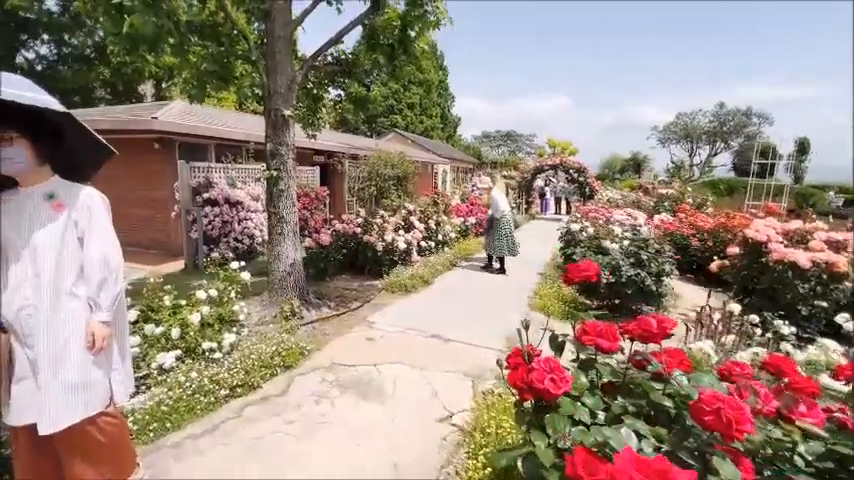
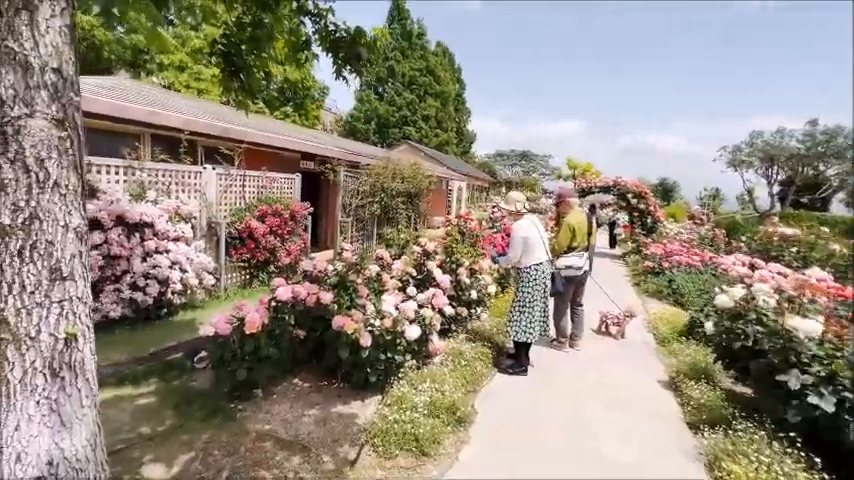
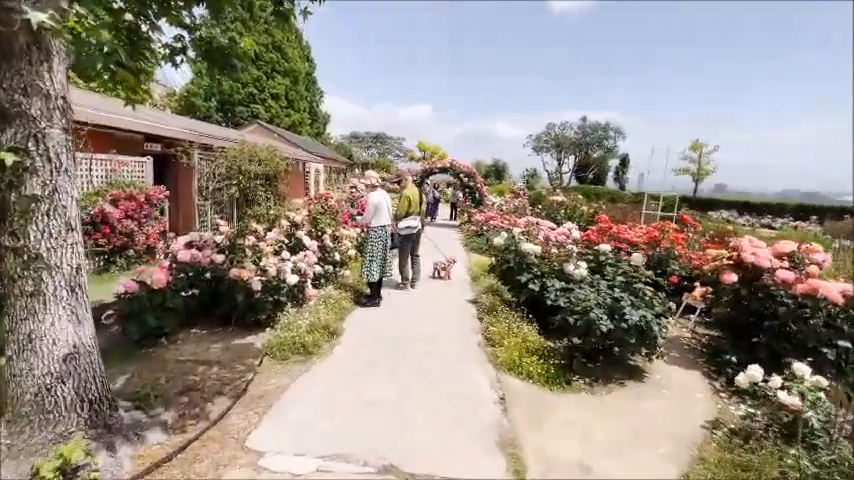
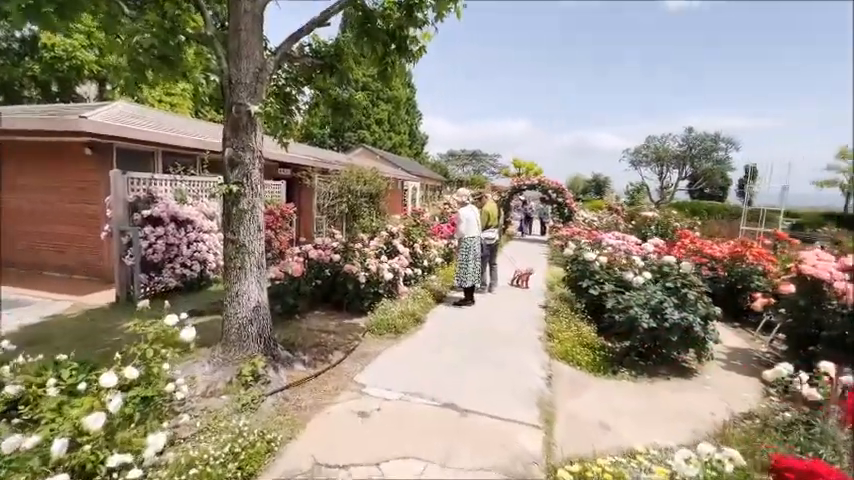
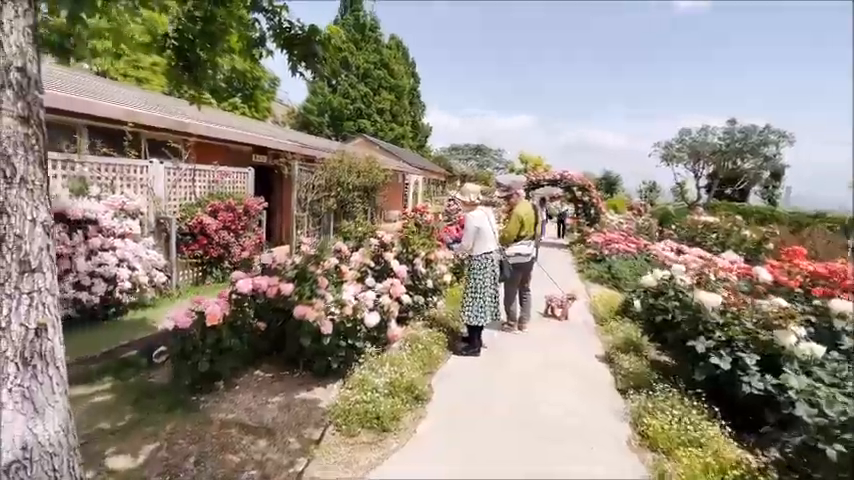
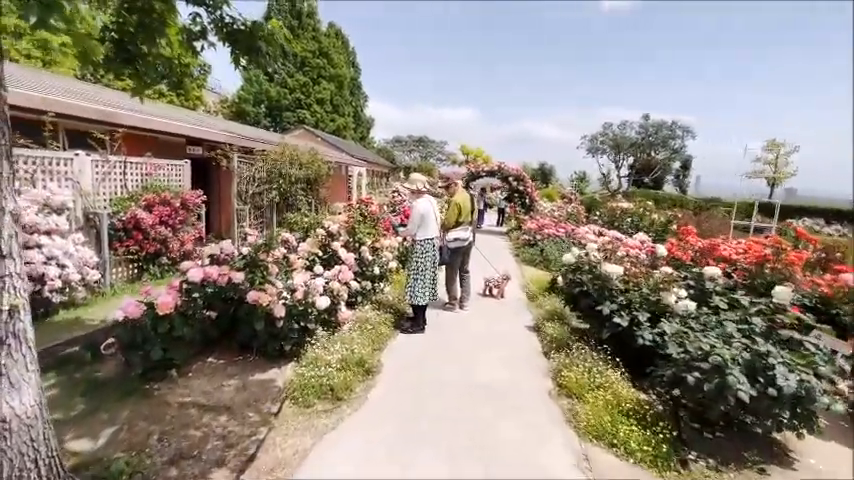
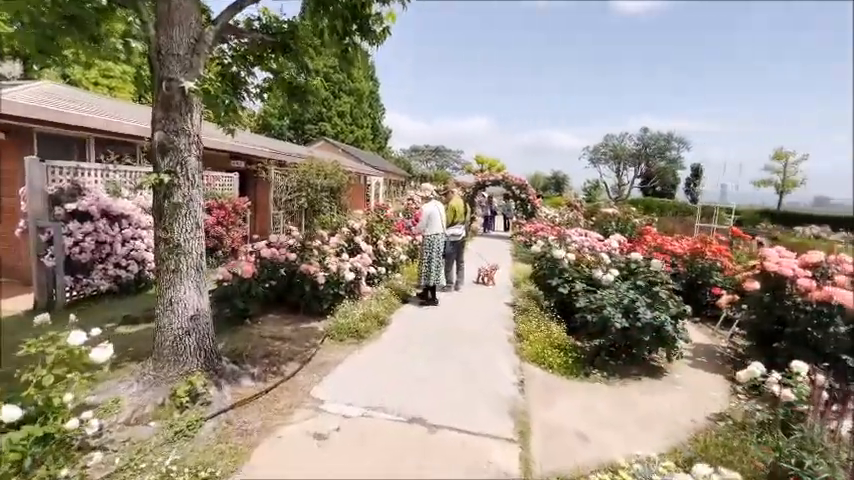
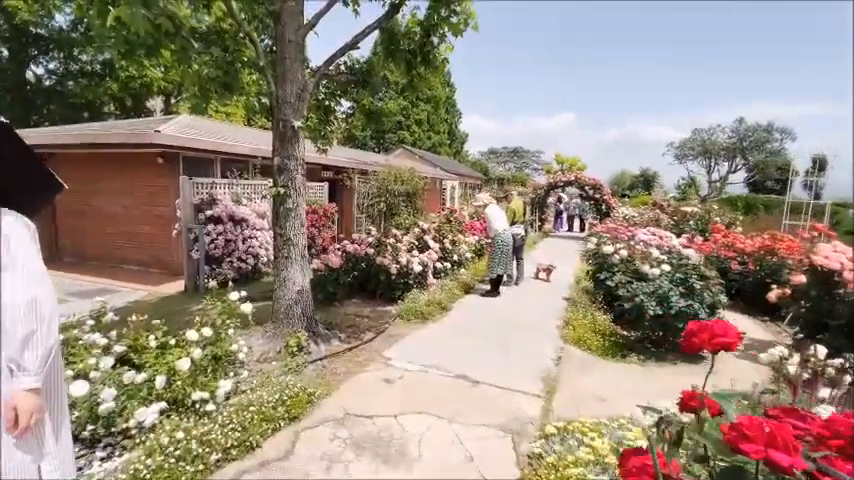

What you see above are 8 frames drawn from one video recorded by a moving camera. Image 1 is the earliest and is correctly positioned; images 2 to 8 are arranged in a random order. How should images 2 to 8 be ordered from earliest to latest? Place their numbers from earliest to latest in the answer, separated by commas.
8, 4, 7, 3, 6, 5, 2
